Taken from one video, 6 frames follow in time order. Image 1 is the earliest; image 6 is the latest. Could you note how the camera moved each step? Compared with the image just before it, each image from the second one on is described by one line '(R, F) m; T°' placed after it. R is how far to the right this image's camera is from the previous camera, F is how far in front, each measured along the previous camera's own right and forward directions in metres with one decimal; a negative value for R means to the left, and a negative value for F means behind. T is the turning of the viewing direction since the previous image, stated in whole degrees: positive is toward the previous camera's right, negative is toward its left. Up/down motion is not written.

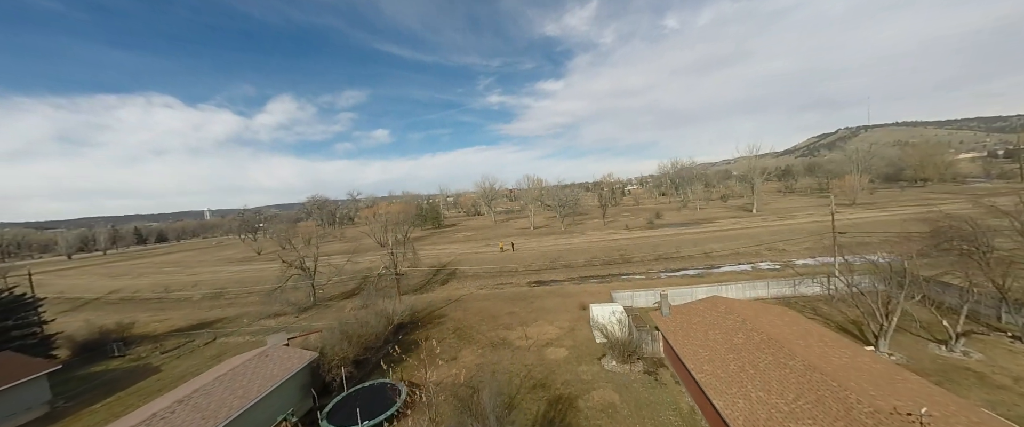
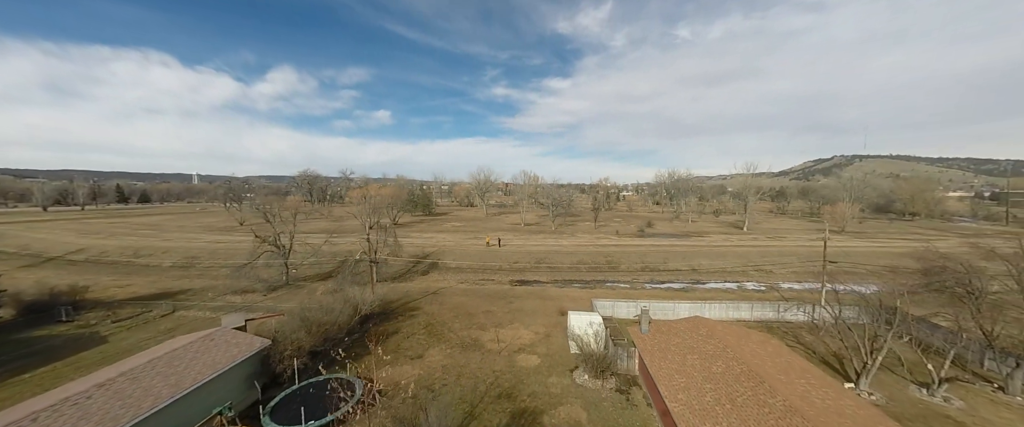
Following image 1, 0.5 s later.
(+0.4, +0.8) m; +1°
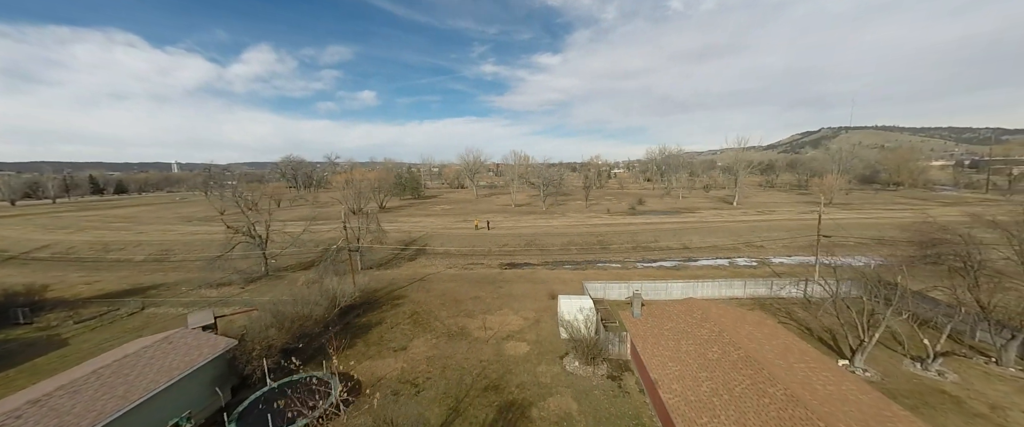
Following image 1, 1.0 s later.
(+0.3, +0.9) m; +1°
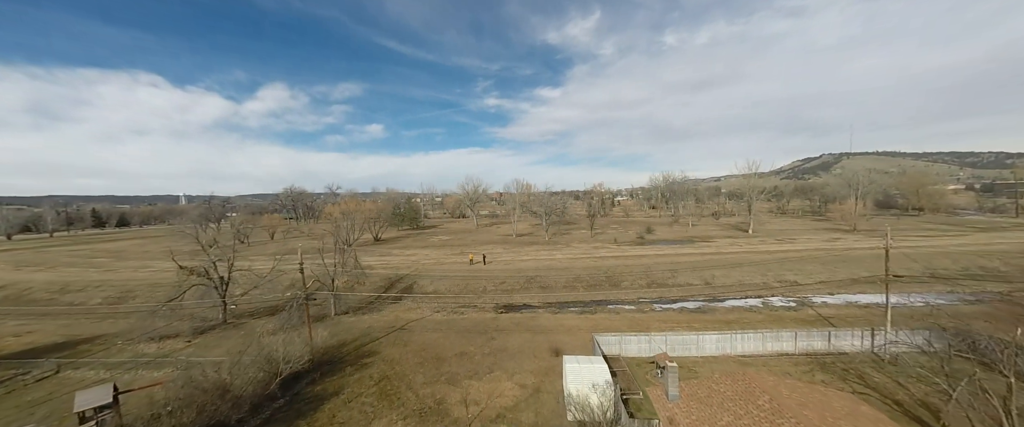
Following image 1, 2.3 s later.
(+0.5, +2.9) m; -1°
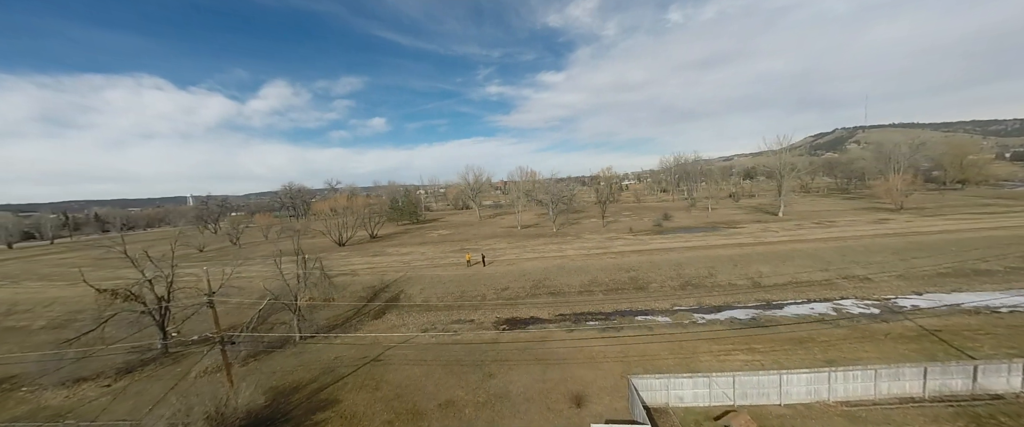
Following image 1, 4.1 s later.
(+0.3, +4.3) m; -1°
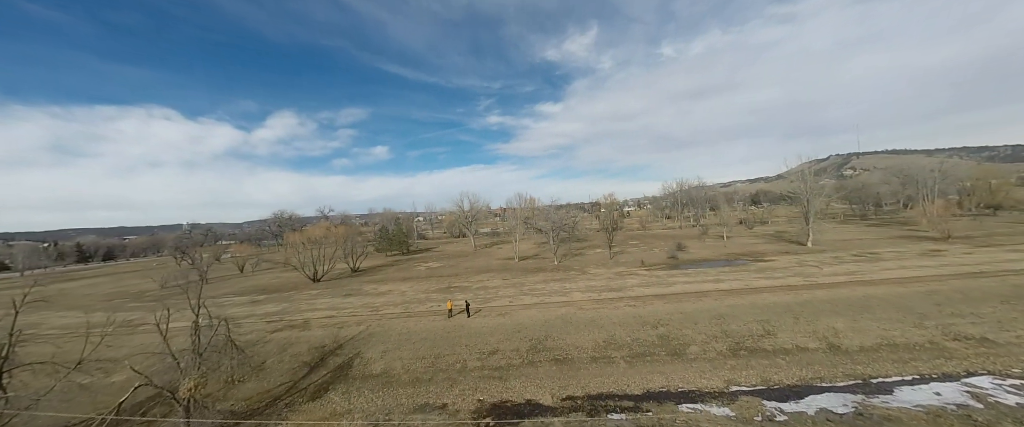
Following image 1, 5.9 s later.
(+0.5, +4.9) m; 0°
